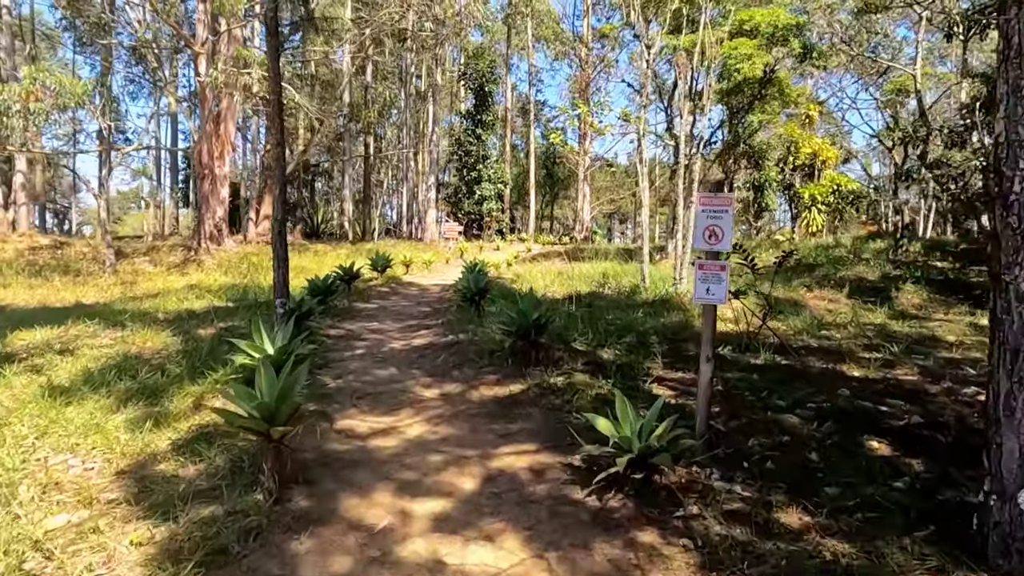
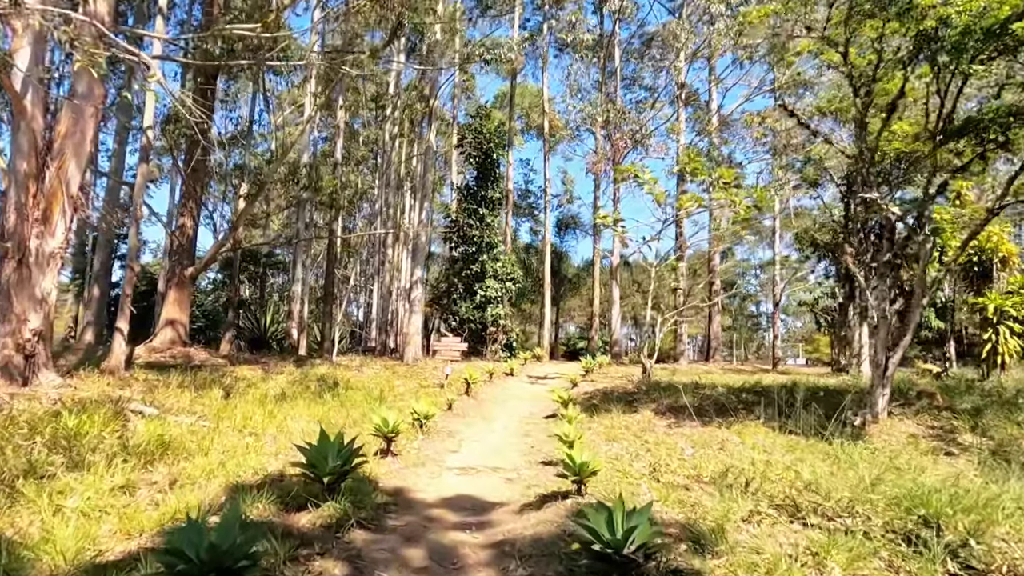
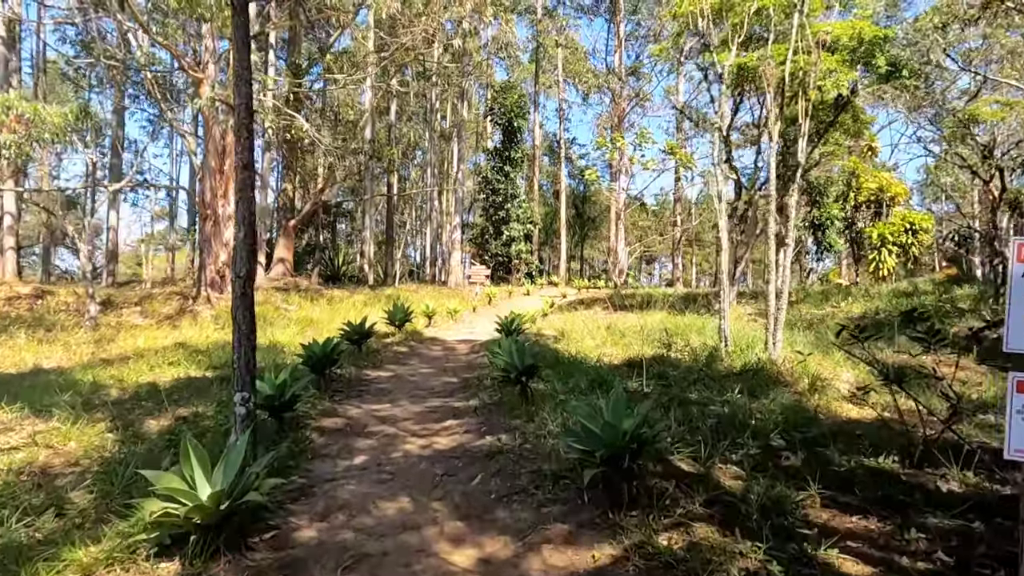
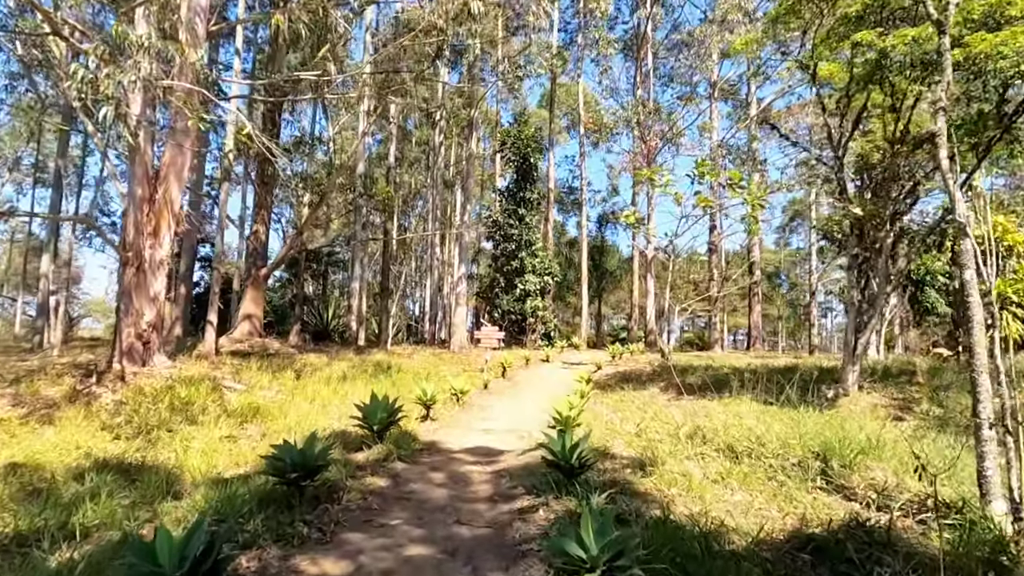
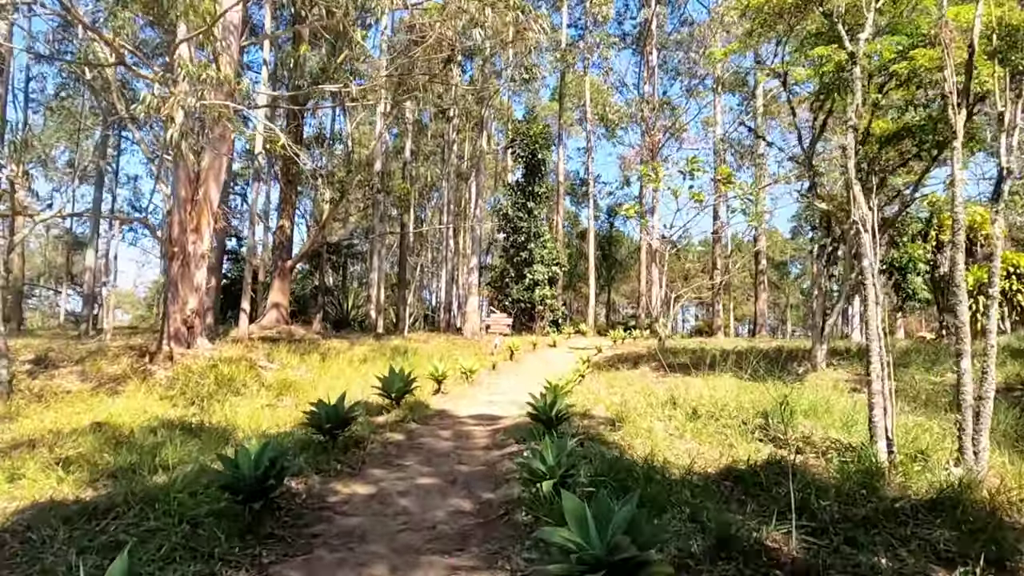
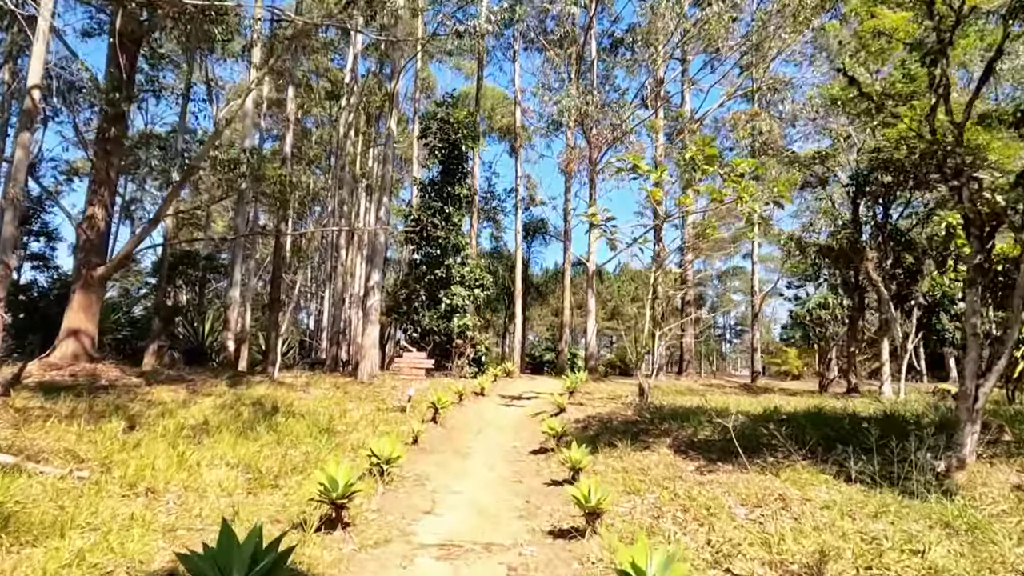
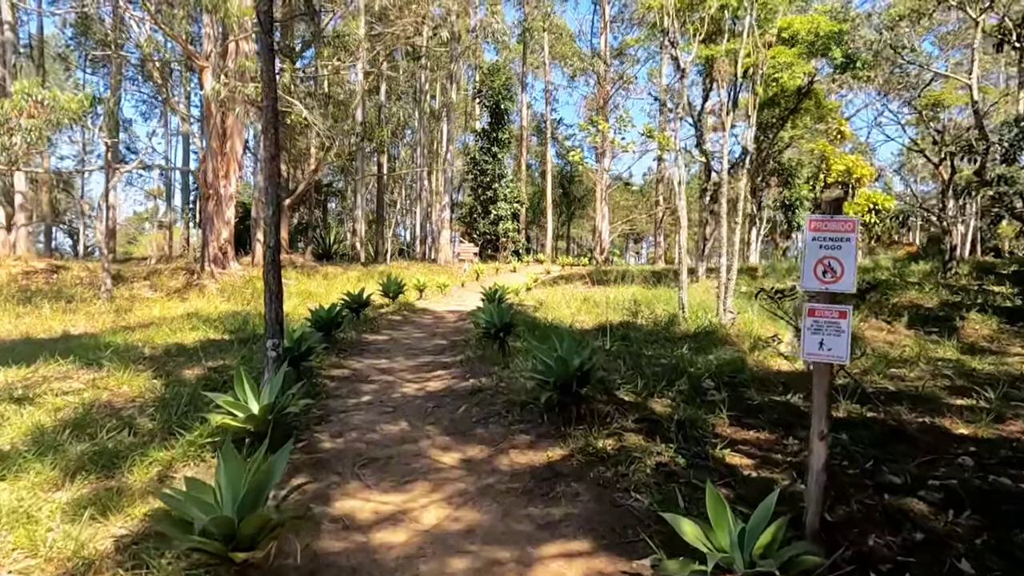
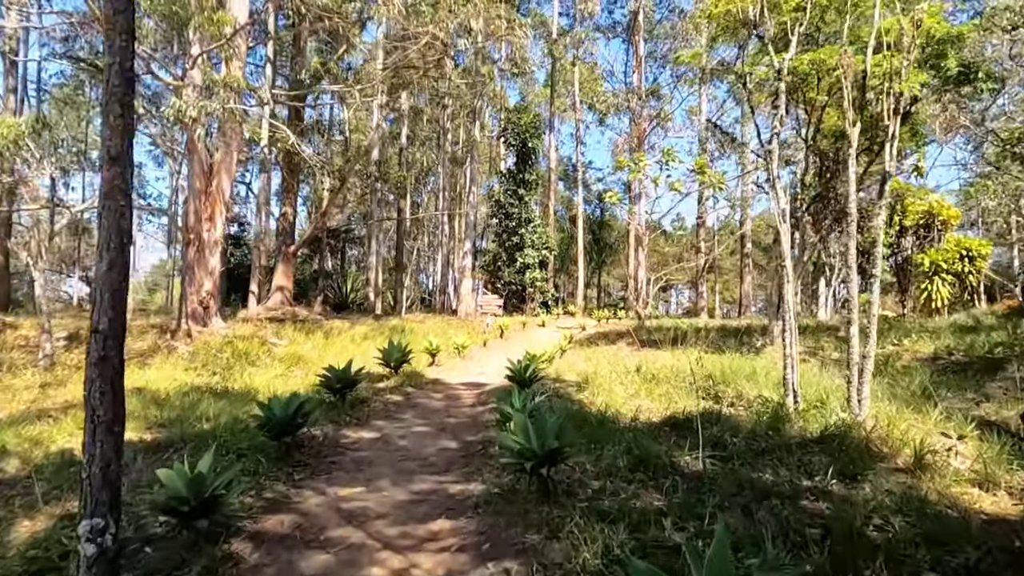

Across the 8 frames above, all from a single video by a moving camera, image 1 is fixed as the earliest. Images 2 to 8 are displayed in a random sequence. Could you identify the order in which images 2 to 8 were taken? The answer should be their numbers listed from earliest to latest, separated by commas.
7, 3, 8, 5, 4, 2, 6
